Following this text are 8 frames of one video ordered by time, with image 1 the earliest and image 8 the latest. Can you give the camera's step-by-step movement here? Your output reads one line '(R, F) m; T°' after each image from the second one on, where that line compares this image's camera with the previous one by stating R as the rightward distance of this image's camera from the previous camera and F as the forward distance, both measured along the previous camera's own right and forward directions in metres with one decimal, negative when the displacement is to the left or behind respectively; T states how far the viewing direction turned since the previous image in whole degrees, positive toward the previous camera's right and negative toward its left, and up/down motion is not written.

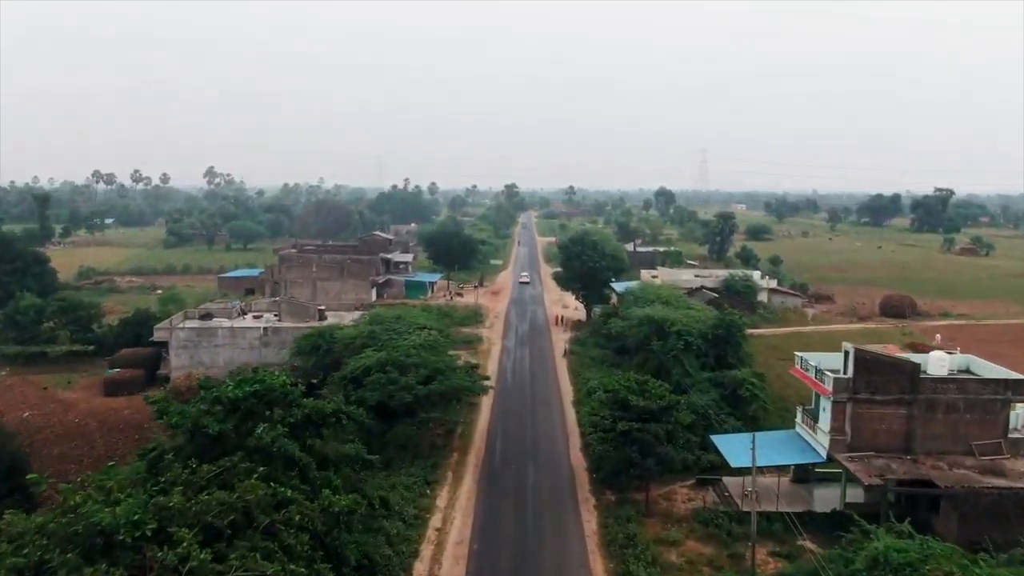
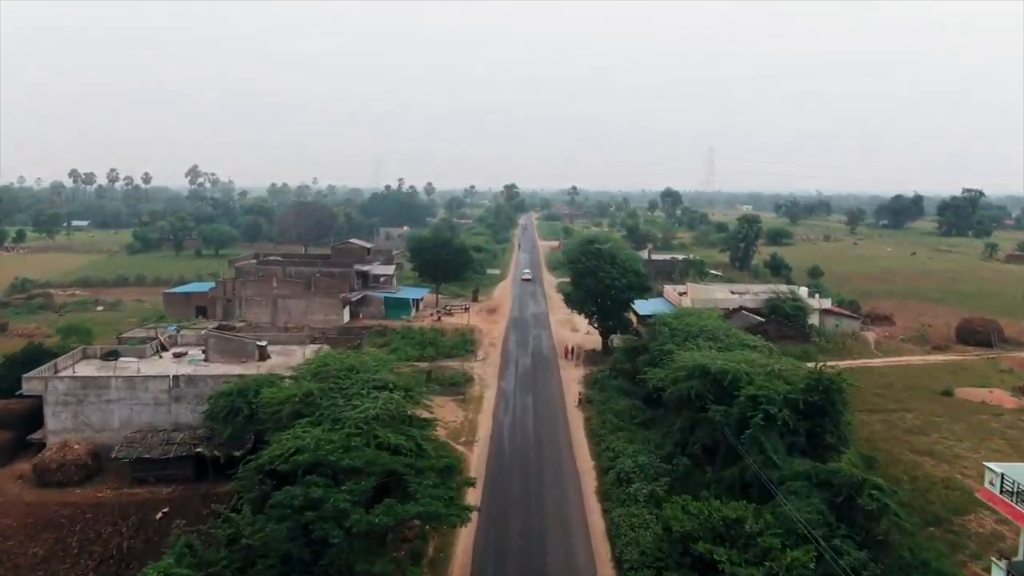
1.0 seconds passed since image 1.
(0.0, +9.1) m; 0°
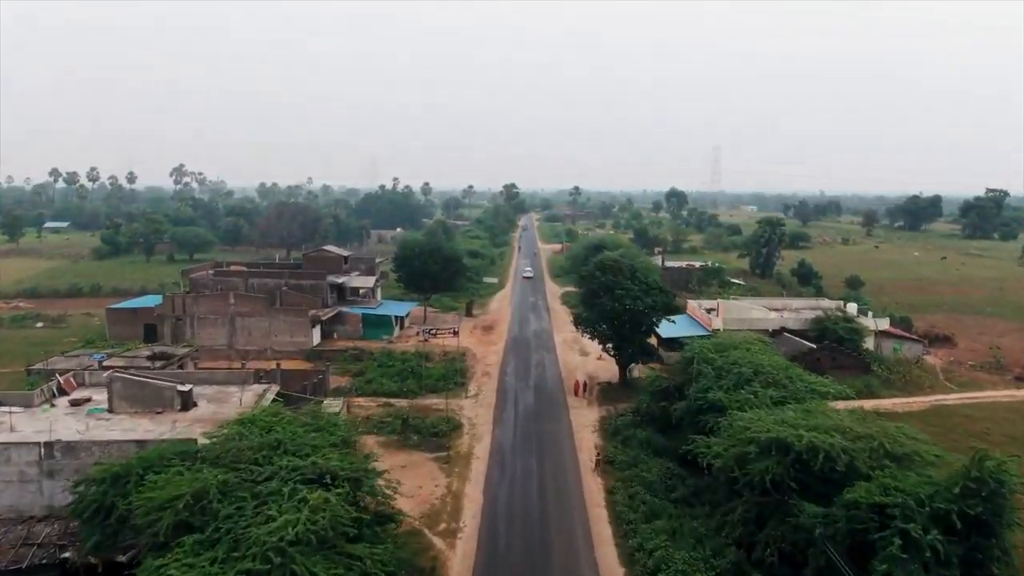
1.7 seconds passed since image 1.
(+0.1, +6.9) m; 0°
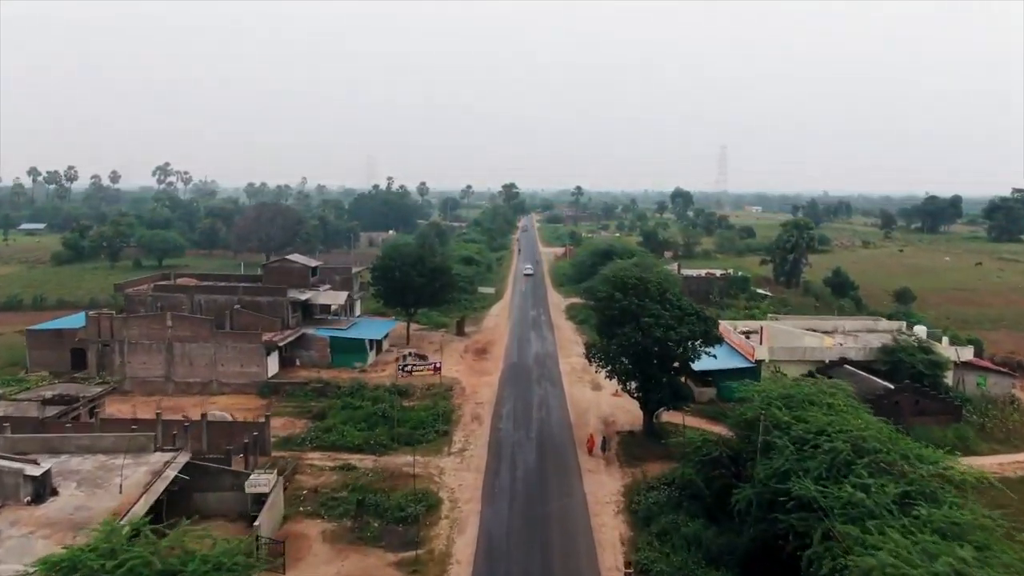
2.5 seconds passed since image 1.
(+0.1, +7.0) m; 0°
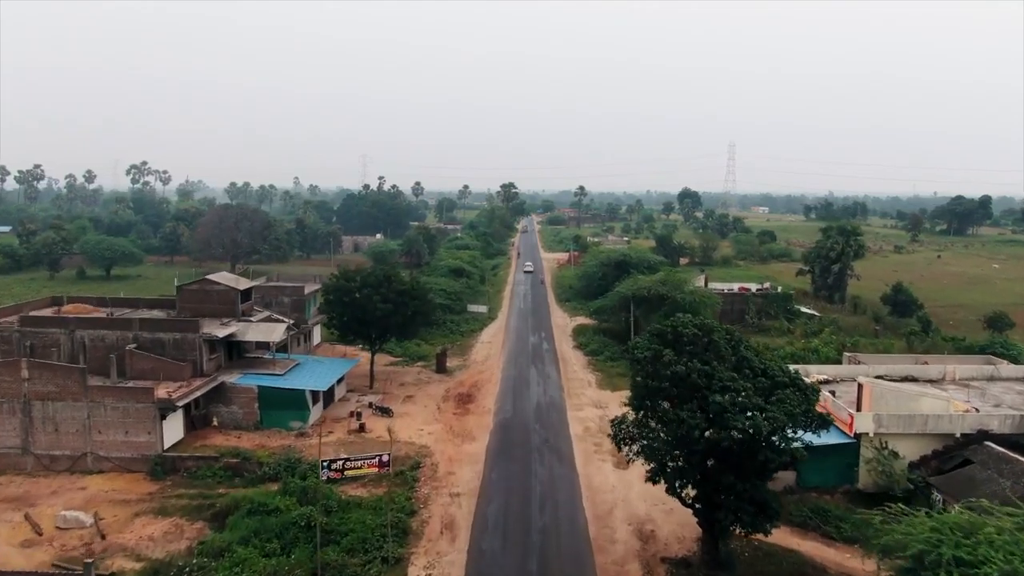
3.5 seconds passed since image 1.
(+0.2, +9.3) m; 0°
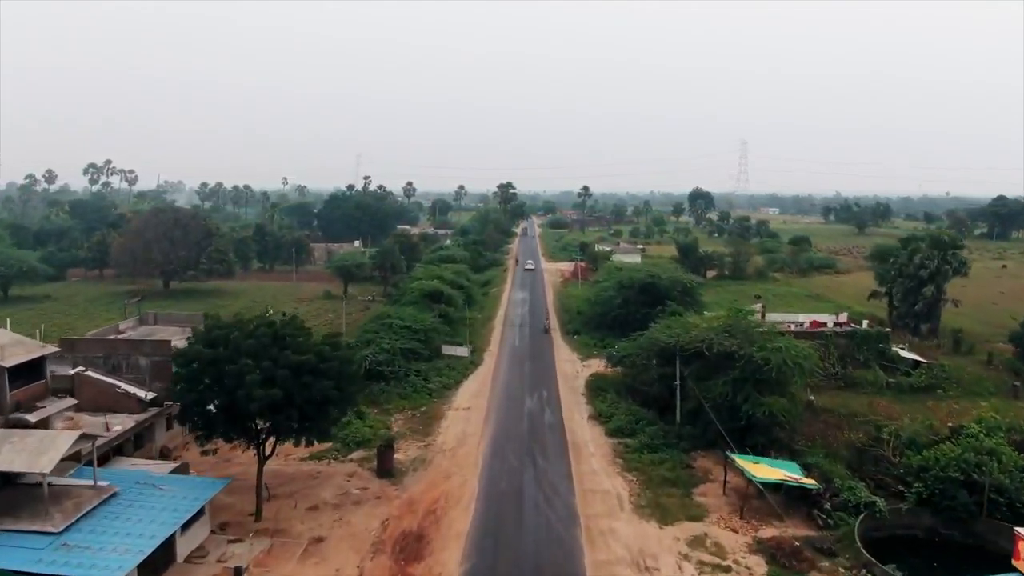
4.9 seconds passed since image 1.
(+0.4, +12.7) m; 0°
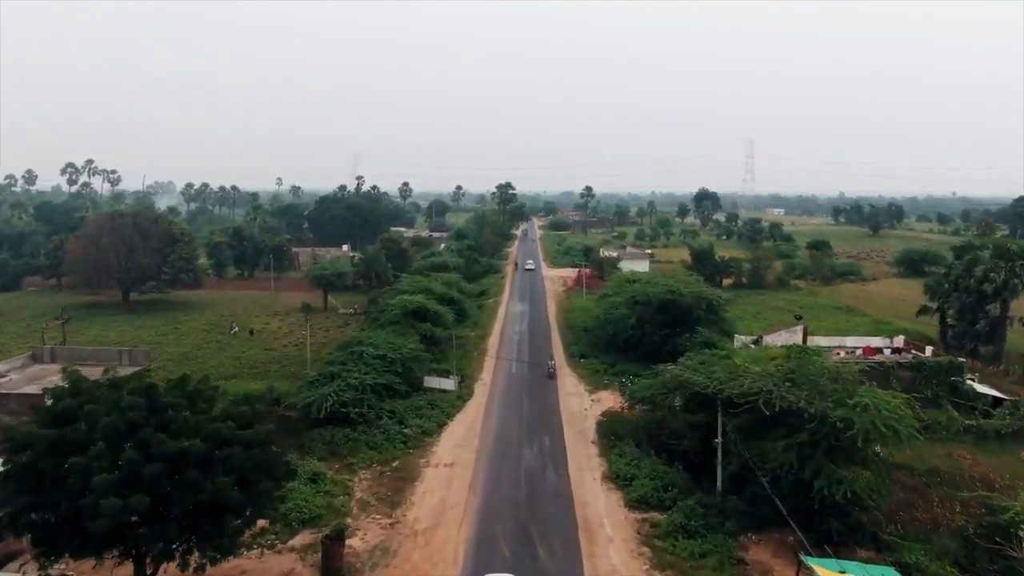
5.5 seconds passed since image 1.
(+0.2, +5.8) m; 0°
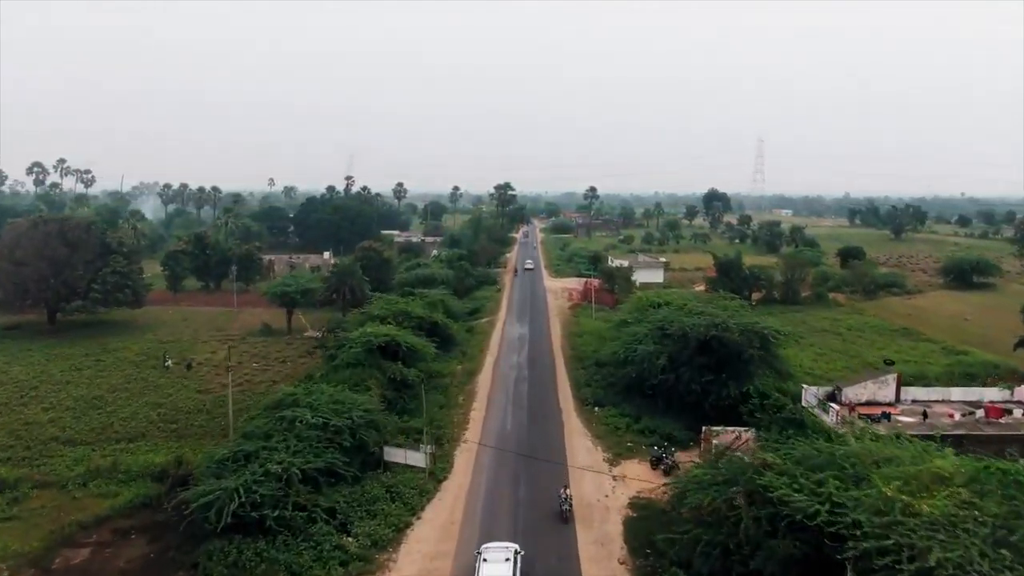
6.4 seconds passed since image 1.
(+0.2, +8.1) m; 0°
